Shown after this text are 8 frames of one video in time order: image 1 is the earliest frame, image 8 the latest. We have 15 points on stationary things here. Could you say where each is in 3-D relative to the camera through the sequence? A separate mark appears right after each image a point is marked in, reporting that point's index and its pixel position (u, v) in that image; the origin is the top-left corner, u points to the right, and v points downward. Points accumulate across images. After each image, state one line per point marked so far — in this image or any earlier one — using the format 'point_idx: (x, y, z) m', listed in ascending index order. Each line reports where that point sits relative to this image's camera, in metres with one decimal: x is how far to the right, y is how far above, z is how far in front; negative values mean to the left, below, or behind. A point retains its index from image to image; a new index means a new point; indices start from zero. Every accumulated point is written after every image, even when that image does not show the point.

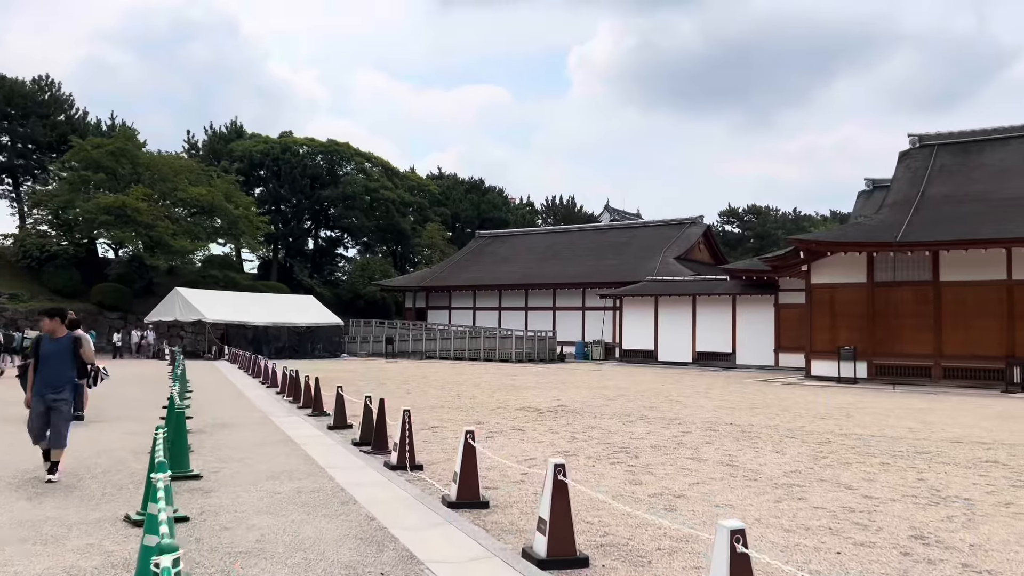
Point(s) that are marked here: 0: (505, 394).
0: (-0.1, -1.4, +10.9) m
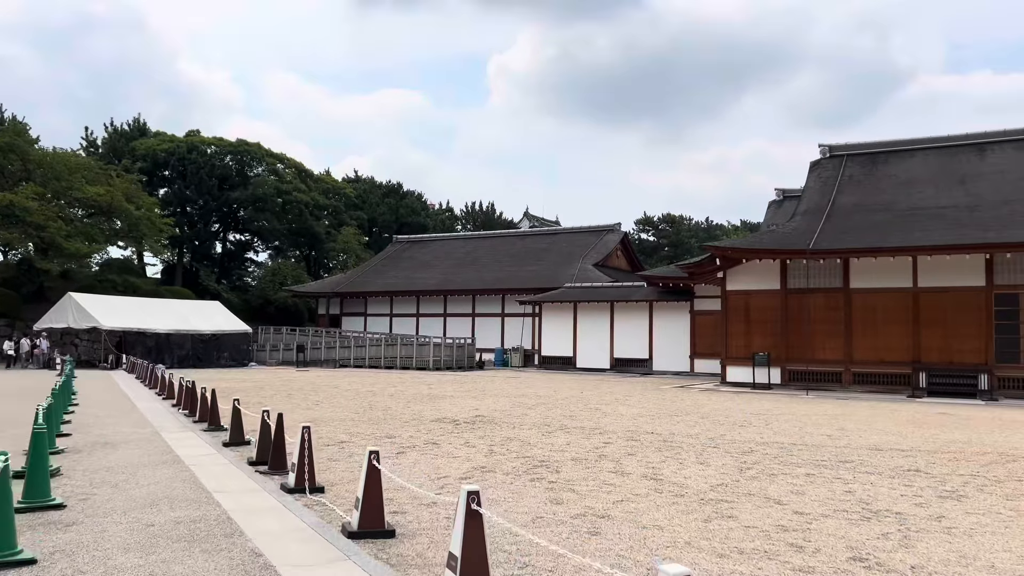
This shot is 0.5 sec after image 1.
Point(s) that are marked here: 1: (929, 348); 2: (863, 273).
0: (-1.2, -1.5, +10.5) m
1: (+7.0, -1.0, +13.7) m
2: (+6.2, +0.3, +14.4) m
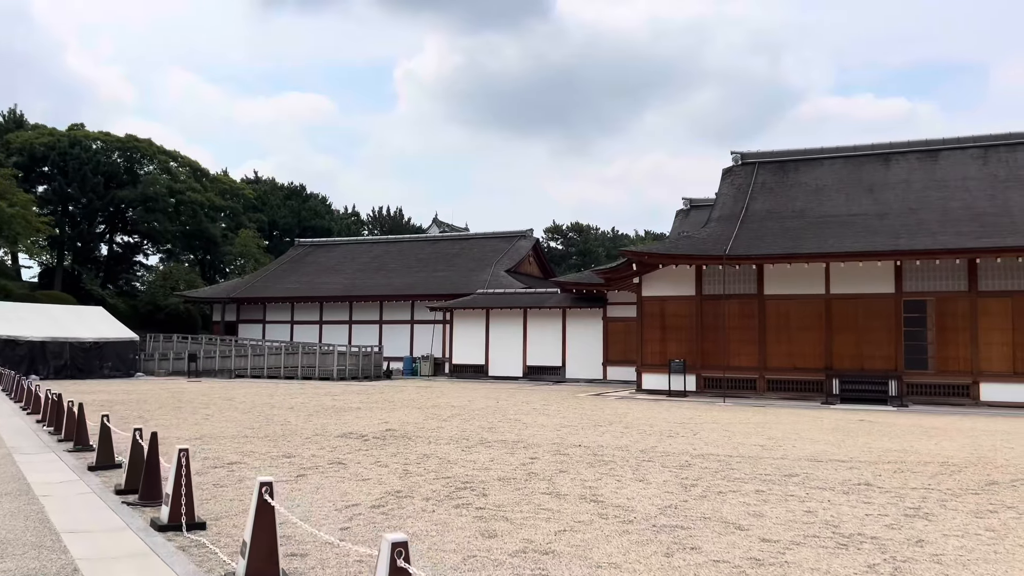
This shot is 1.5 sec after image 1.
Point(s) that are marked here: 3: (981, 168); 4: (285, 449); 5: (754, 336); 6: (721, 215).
0: (-2.2, -1.5, +9.6) m
1: (+5.6, -1.1, +13.8) m
2: (+4.7, +0.2, +14.3) m
3: (+8.6, +2.2, +14.8) m
4: (-1.8, -1.3, +6.5) m
5: (+4.3, -0.8, +14.4) m
6: (+4.1, +1.4, +15.7) m
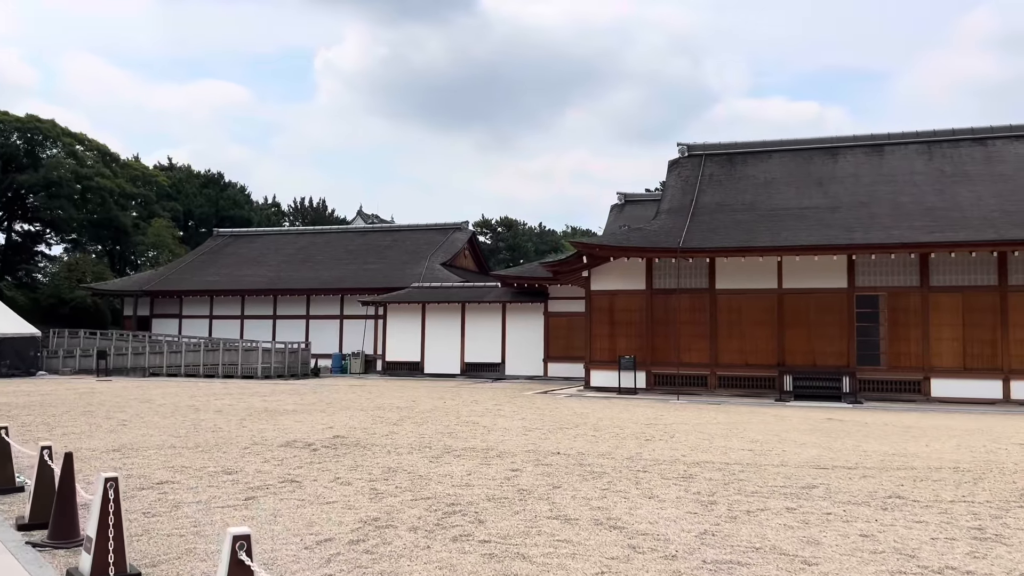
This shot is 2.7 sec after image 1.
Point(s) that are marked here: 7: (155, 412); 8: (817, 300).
0: (-2.7, -1.4, +8.6) m
1: (+4.7, -1.0, +13.5) m
2: (+3.7, +0.3, +14.0) m
3: (+7.6, +2.3, +14.8) m
4: (-2.0, -1.2, +5.6) m
5: (+3.3, -0.7, +14.0) m
6: (+3.0, +1.5, +15.3) m
7: (-4.2, -1.5, +9.7) m
8: (+5.0, -0.2, +13.5) m
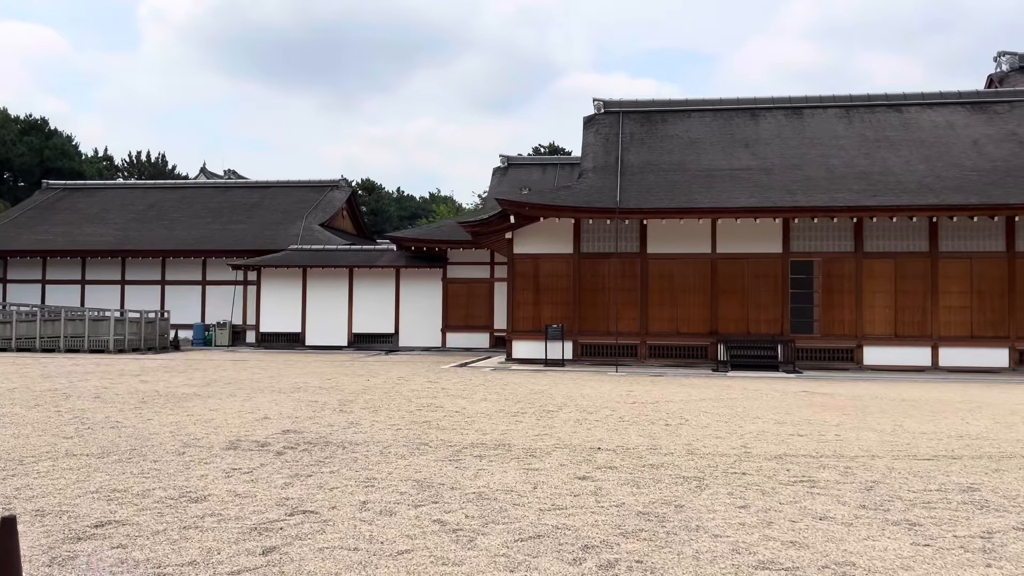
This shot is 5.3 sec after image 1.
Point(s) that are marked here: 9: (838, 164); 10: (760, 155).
0: (-2.9, -1.0, +6.8) m
1: (+3.4, -0.5, +12.9) m
2: (+2.4, +0.8, +13.2) m
3: (+6.1, +2.9, +14.7) m
4: (-1.6, -0.9, +3.9) m
5: (+2.0, -0.2, +13.1) m
6: (+1.5, +2.2, +14.2) m
7: (-4.6, -1.0, +7.5) m
8: (+3.8, +0.4, +12.9) m
9: (+5.3, +2.0, +13.3) m
10: (+4.3, +2.3, +14.0) m
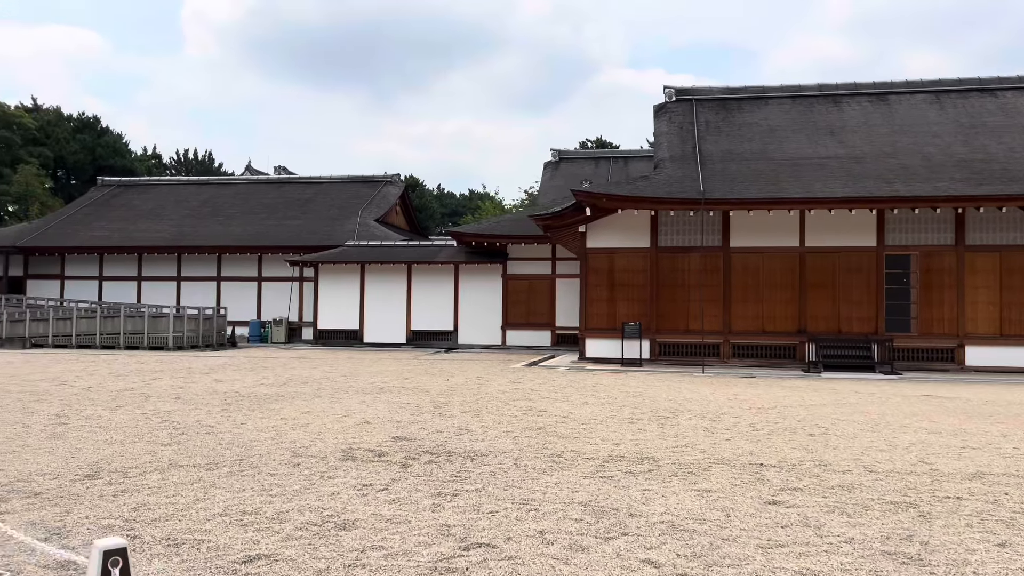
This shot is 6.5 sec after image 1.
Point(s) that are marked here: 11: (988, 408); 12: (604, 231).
0: (-2.0, -1.0, +6.3) m
1: (+4.6, -0.4, +12.2) m
2: (+3.6, +0.9, +12.5) m
3: (+7.3, +3.0, +13.8) m
4: (-0.9, -0.9, +3.4) m
5: (+3.2, -0.1, +12.5) m
6: (+2.7, +2.2, +13.6) m
7: (-3.7, -1.0, +7.1) m
8: (+5.0, +0.4, +12.2) m
9: (+6.5, +2.1, +12.5) m
10: (+5.5, +2.3, +13.2) m
11: (+4.3, -1.1, +7.2) m
12: (+1.5, +0.9, +12.9) m
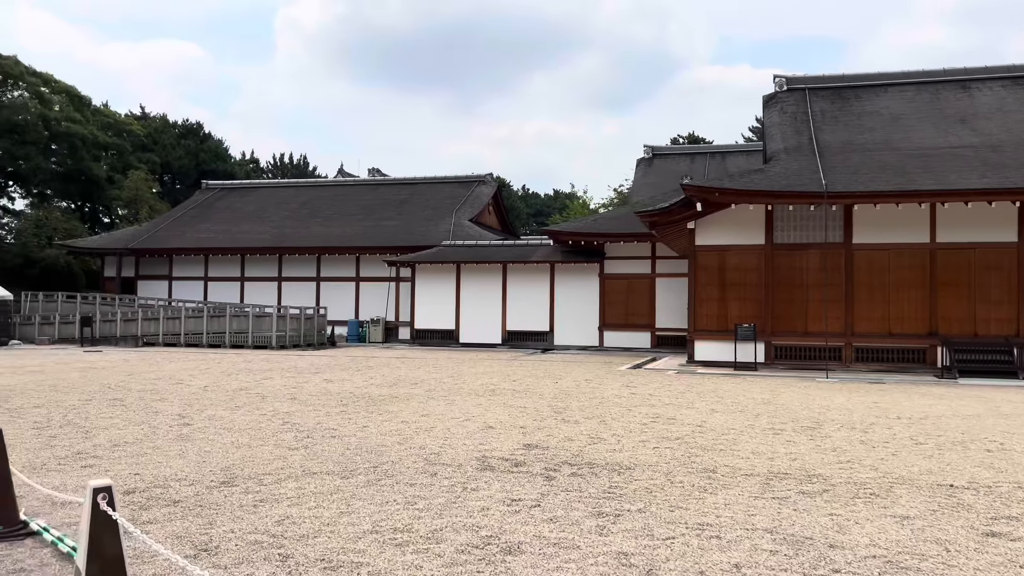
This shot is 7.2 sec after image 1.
0: (-1.0, -1.0, +6.1) m
1: (+6.1, -0.4, +11.3) m
2: (+5.1, +0.9, +11.7) m
3: (+9.0, +3.0, +12.6) m
4: (-0.2, -0.9, +3.1) m
5: (+4.7, -0.1, +11.7) m
6: (+4.3, +2.2, +12.9) m
7: (-2.6, -1.0, +7.1) m
8: (+6.5, +0.4, +11.2) m
9: (+8.1, +2.1, +11.4) m
10: (+7.1, +2.4, +12.2) m
11: (+5.3, -1.1, +6.3) m
12: (+3.1, +0.9, +12.3) m
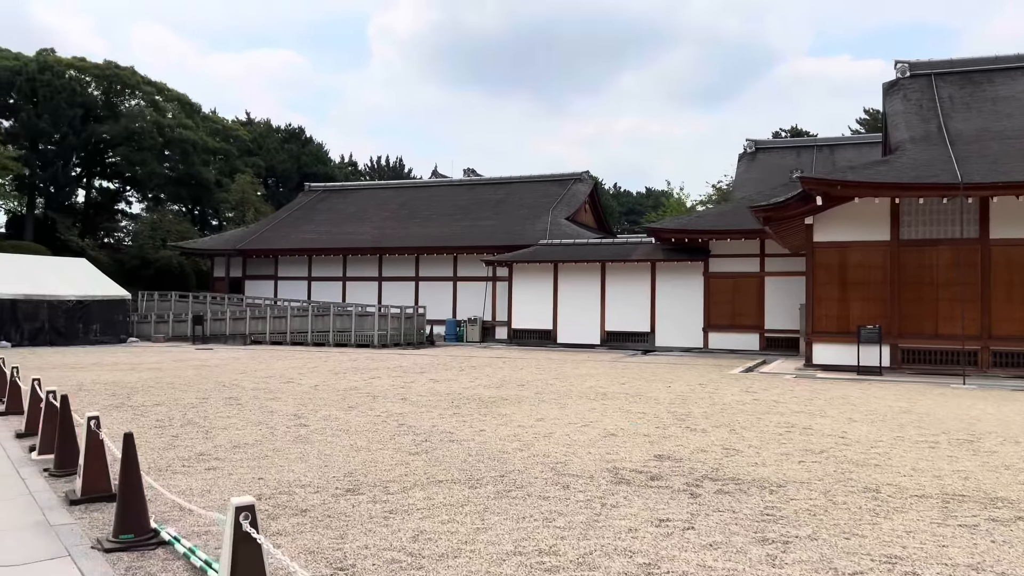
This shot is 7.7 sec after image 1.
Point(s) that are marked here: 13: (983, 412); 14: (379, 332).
0: (-0.1, -1.0, +5.9) m
1: (+7.5, -0.4, +10.3) m
2: (+6.6, +0.9, +10.8) m
3: (+10.5, +3.0, +11.3) m
4: (+0.4, -0.9, +2.8) m
5: (+6.2, -0.1, +10.8) m
6: (+5.9, +2.2, +12.0) m
7: (-1.6, -1.0, +7.0) m
8: (+7.9, +0.4, +10.2) m
9: (+9.5, +2.1, +10.1) m
10: (+8.6, +2.4, +11.1) m
11: (+6.1, -1.0, +5.4) m
12: (+4.6, +0.9, +11.6) m
13: (+4.1, -1.1, +7.0) m
14: (-2.8, -0.9, +17.1) m
